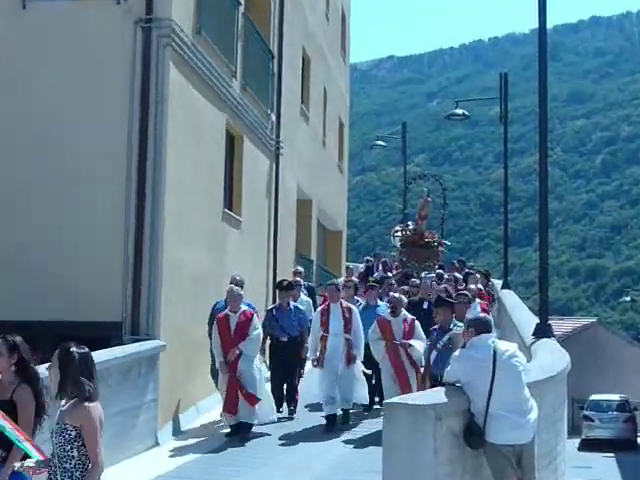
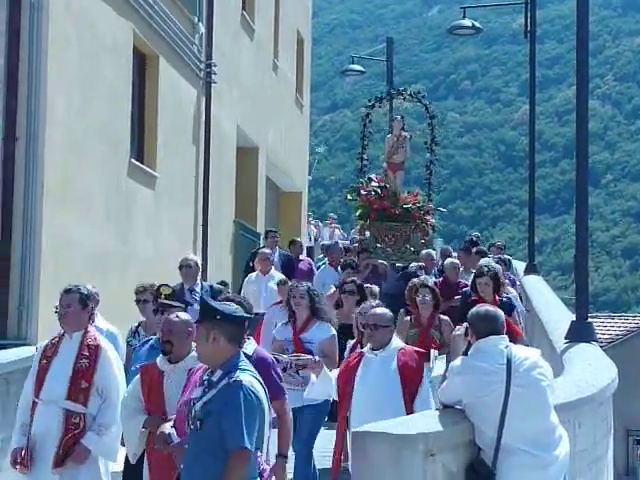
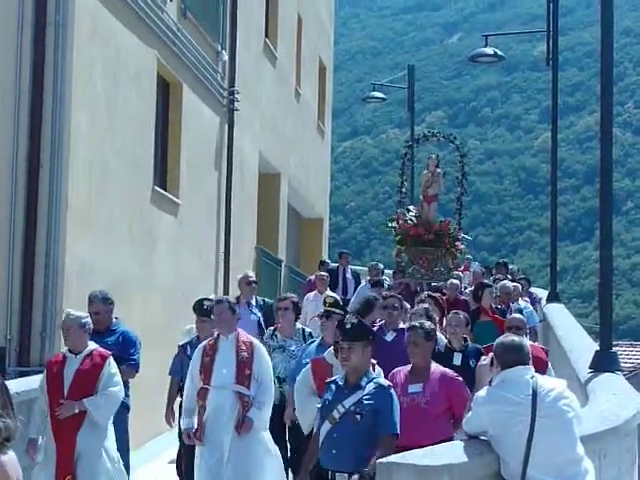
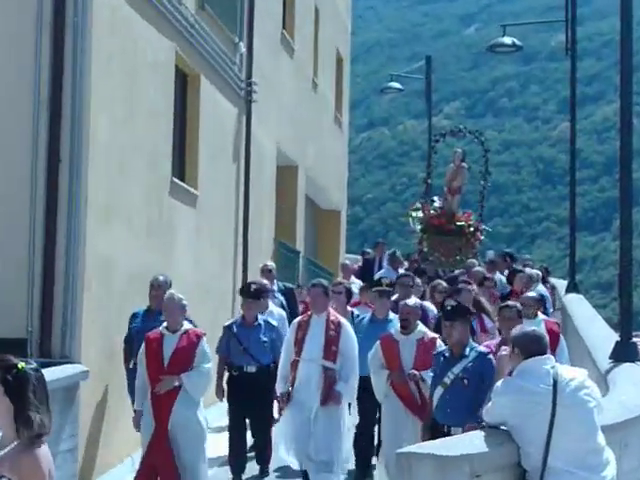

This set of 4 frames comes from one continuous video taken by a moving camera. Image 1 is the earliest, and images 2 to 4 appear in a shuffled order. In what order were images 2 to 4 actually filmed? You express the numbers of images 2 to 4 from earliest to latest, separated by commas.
4, 3, 2
